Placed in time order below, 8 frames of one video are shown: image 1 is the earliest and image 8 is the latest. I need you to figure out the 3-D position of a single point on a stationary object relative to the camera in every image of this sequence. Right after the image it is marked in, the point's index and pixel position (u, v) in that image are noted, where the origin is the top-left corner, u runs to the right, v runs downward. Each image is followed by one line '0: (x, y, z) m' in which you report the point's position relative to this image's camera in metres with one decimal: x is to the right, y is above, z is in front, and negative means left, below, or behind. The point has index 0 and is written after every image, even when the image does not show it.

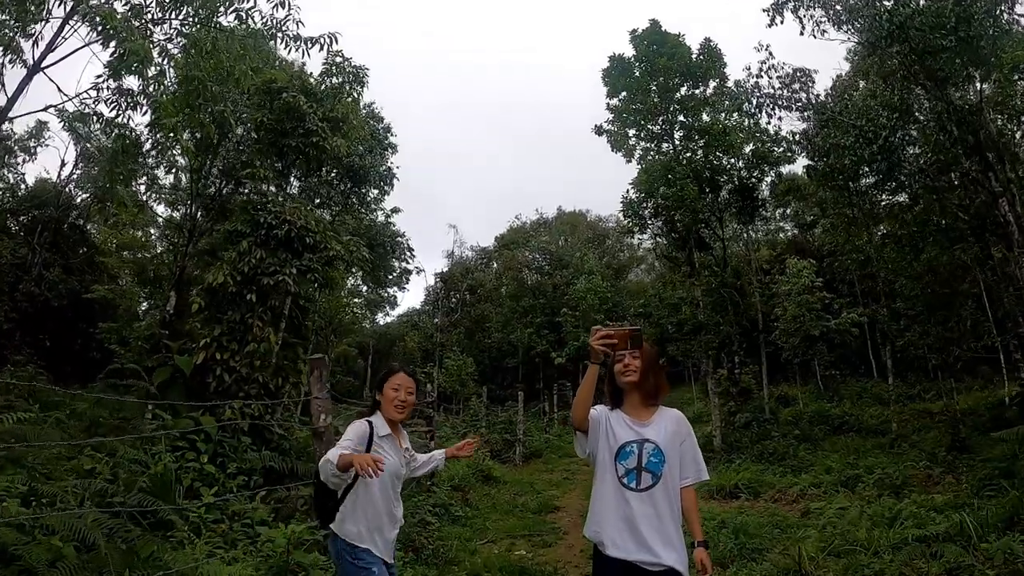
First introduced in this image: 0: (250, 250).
0: (-2.6, +0.4, +6.0) m
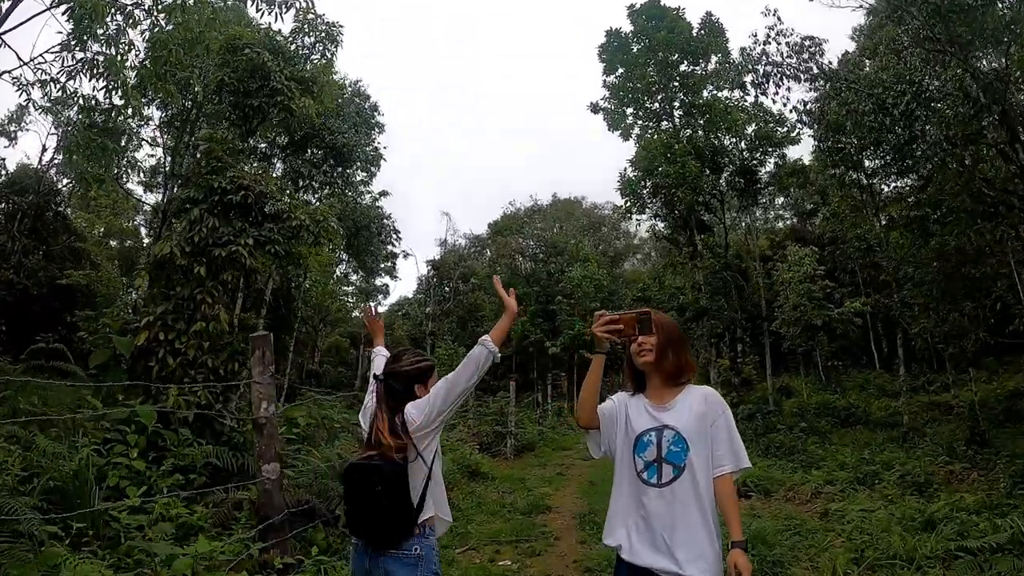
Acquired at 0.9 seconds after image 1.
0: (-2.7, +0.6, +5.4) m
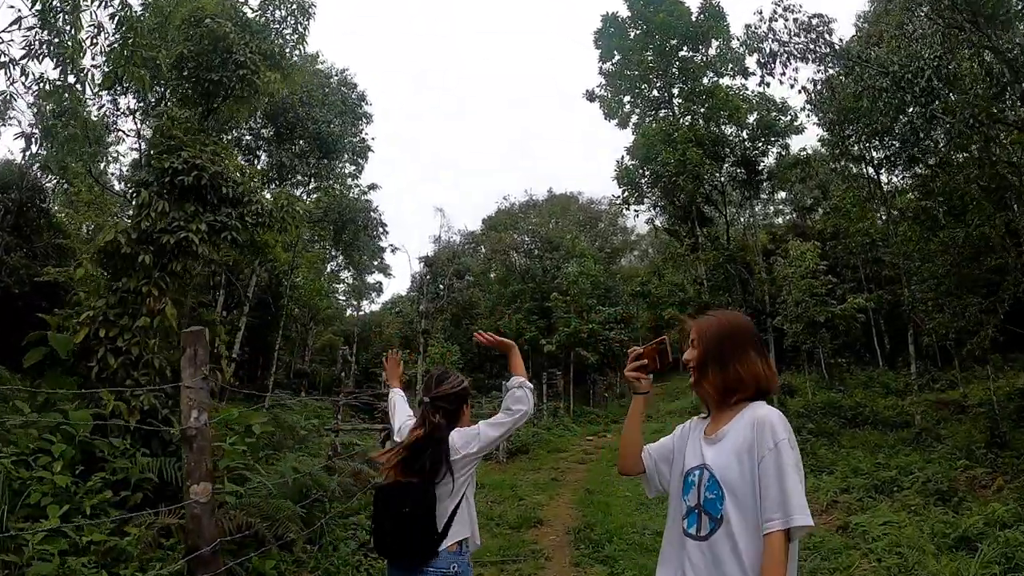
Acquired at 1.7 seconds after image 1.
0: (-2.8, +0.7, +4.8) m
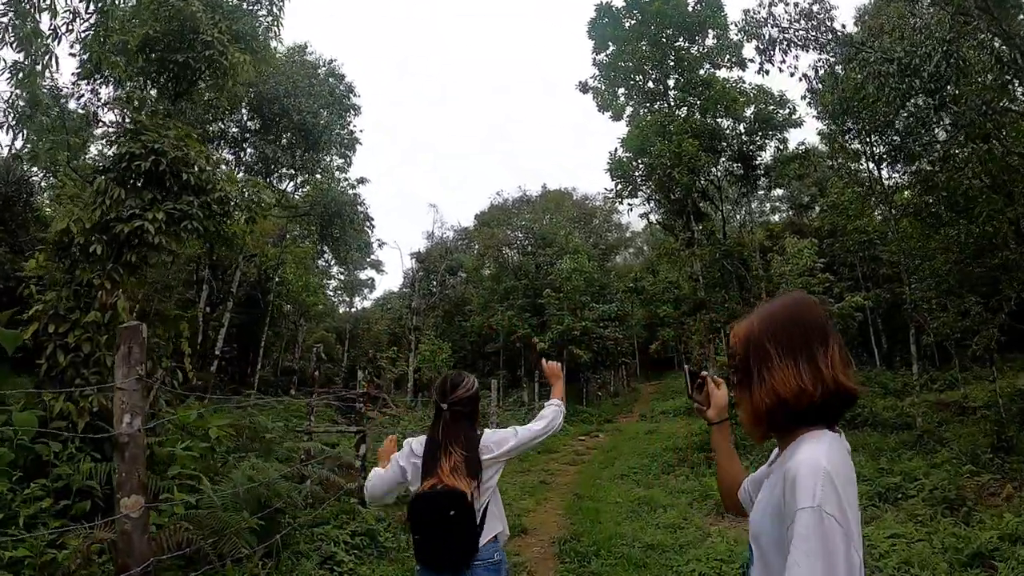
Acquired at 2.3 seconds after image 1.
0: (-2.9, +0.7, +4.5) m
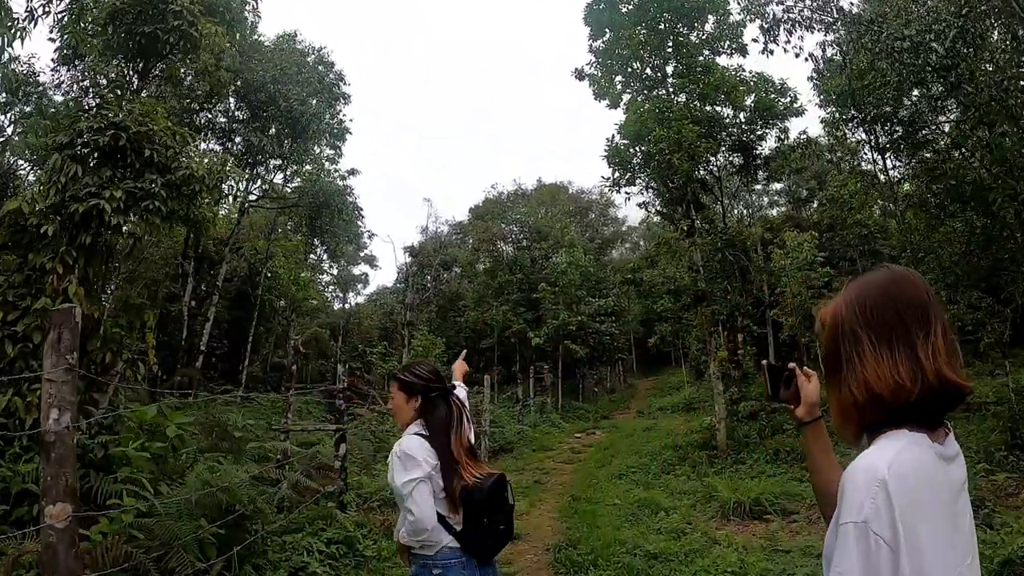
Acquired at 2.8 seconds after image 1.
0: (-3.0, +0.8, +4.2) m
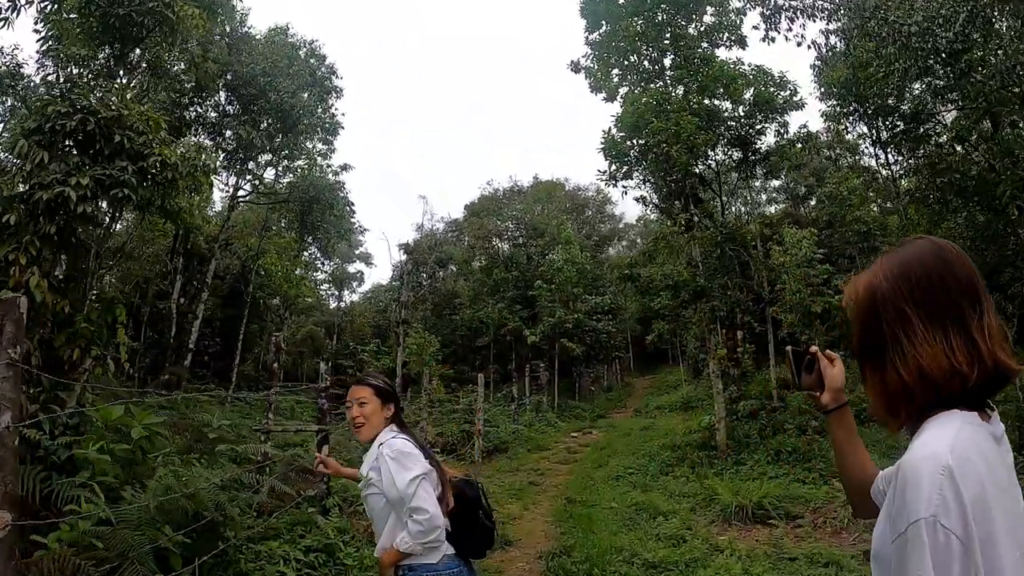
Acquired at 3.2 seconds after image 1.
0: (-3.1, +0.9, +3.9) m
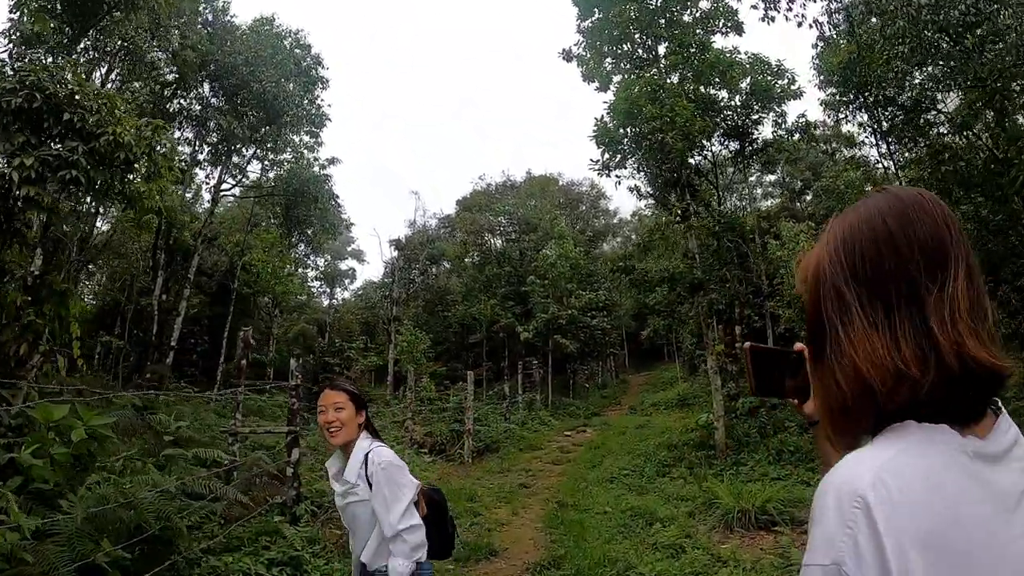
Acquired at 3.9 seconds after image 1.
0: (-3.2, +0.9, +3.6) m
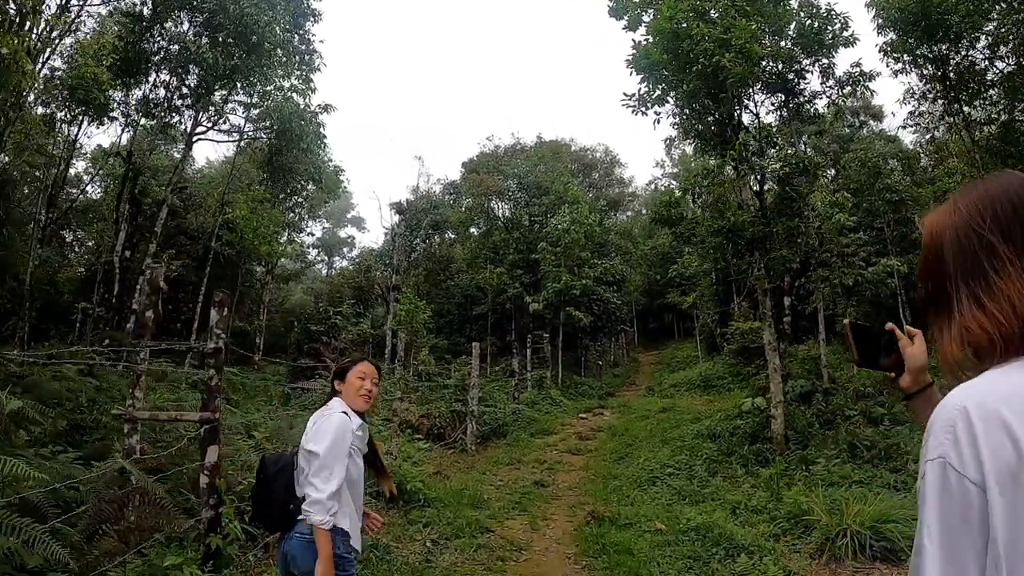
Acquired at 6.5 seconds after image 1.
0: (-3.0, +1.3, +2.3) m
